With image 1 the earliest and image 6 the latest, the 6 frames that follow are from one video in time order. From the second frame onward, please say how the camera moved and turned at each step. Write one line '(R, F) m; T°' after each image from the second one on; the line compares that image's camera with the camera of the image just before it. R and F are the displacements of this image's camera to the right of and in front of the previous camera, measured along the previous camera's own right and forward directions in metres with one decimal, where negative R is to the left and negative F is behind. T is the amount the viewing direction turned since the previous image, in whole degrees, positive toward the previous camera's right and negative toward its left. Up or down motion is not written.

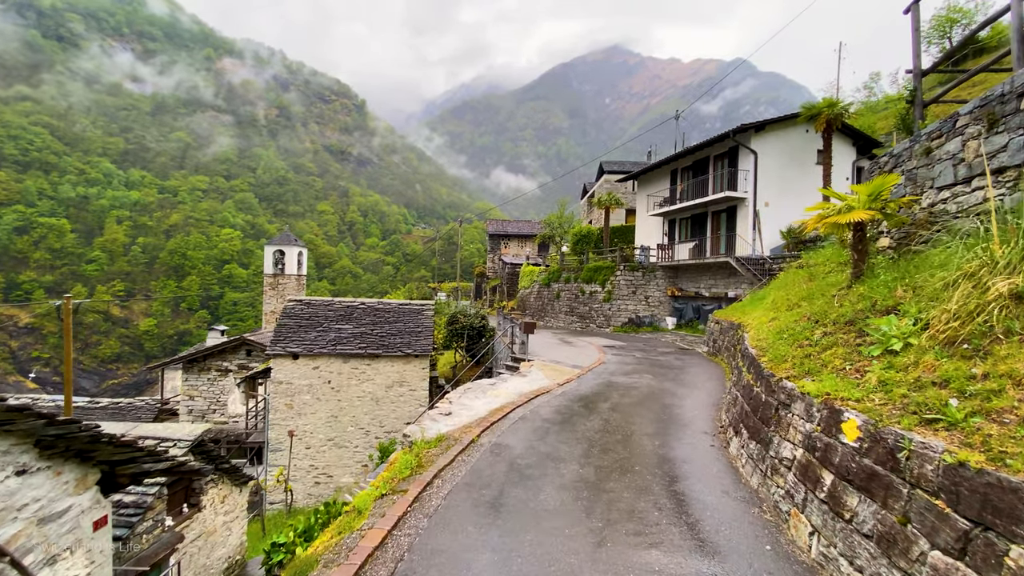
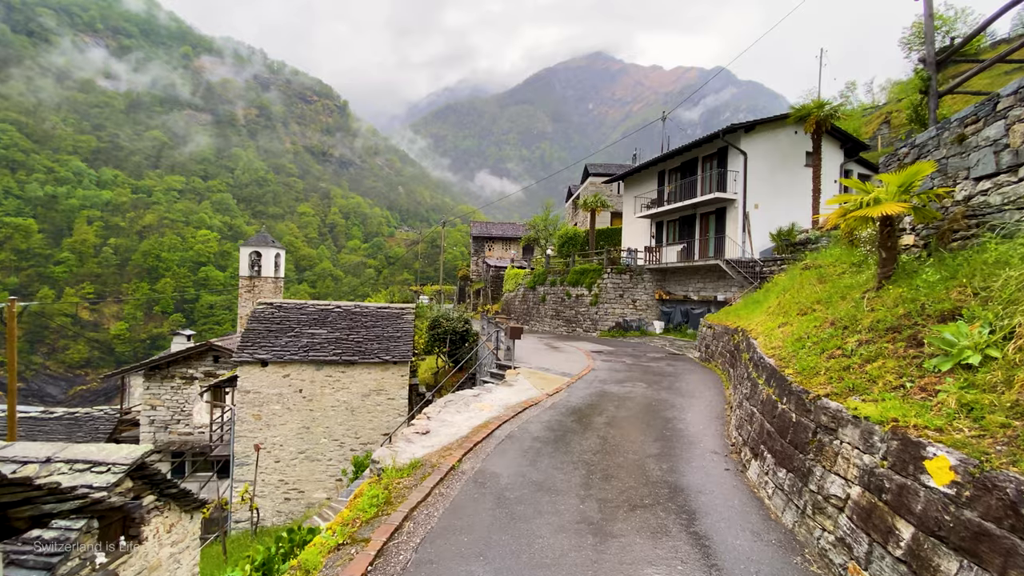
(0.0, +0.6) m; +2°
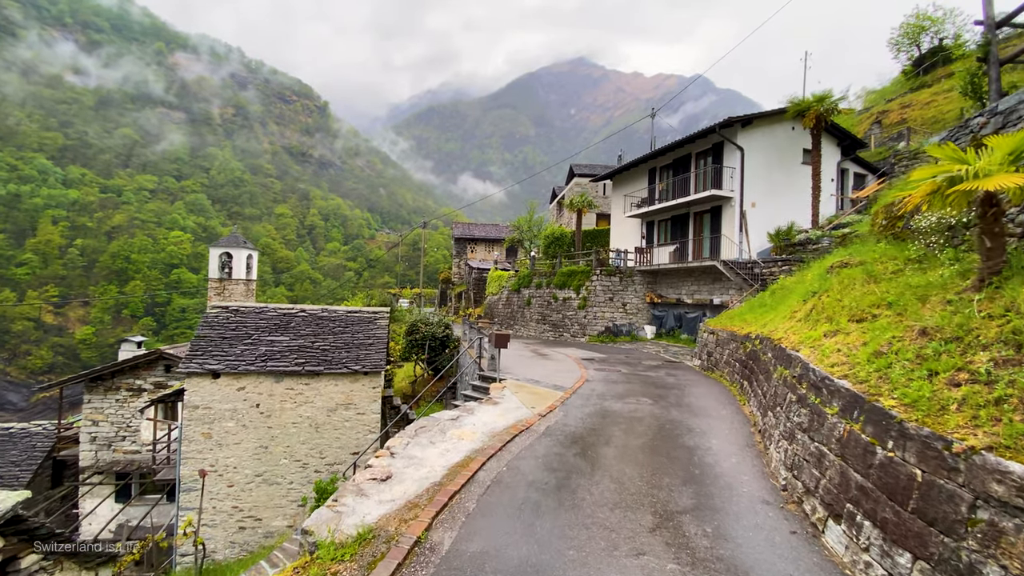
(0.0, +1.1) m; +2°
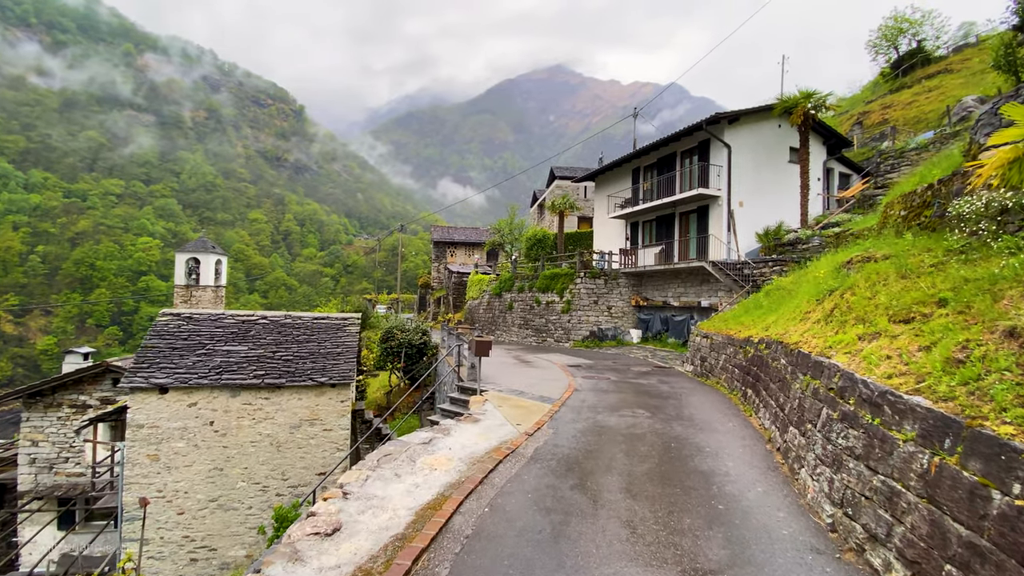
(0.0, +0.7) m; +2°
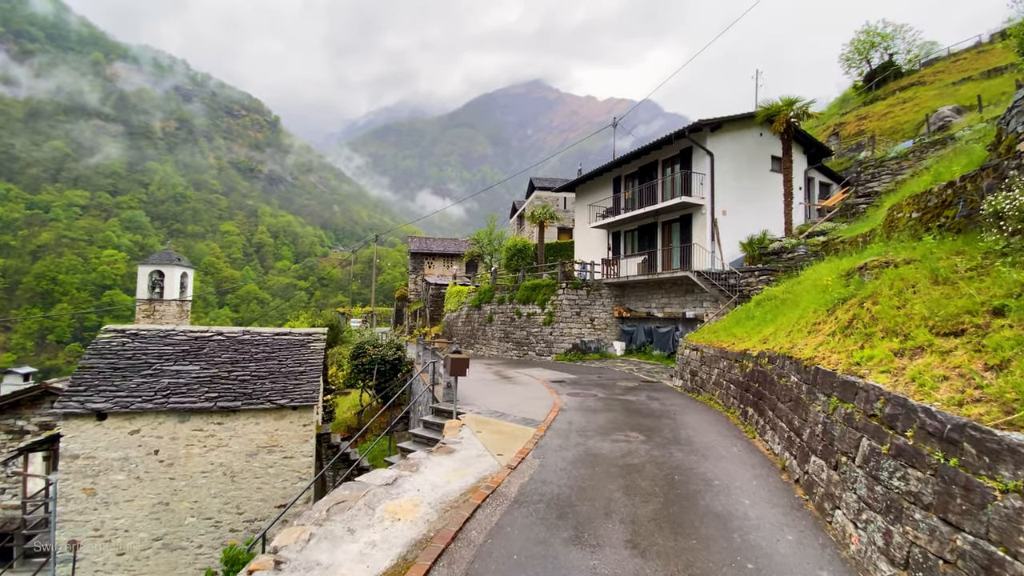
(0.0, +0.6) m; +3°
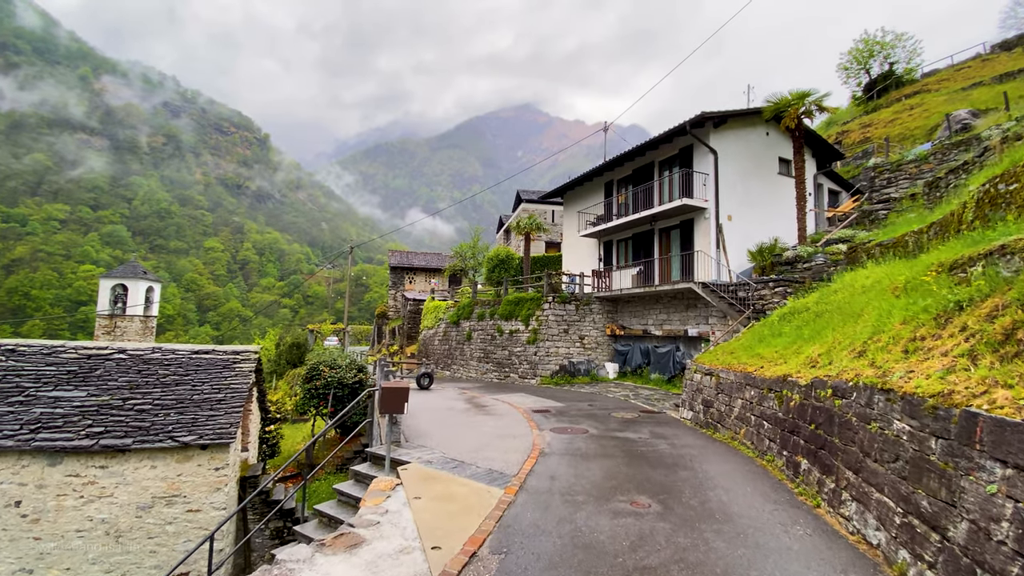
(+0.3, +1.7) m; +1°
